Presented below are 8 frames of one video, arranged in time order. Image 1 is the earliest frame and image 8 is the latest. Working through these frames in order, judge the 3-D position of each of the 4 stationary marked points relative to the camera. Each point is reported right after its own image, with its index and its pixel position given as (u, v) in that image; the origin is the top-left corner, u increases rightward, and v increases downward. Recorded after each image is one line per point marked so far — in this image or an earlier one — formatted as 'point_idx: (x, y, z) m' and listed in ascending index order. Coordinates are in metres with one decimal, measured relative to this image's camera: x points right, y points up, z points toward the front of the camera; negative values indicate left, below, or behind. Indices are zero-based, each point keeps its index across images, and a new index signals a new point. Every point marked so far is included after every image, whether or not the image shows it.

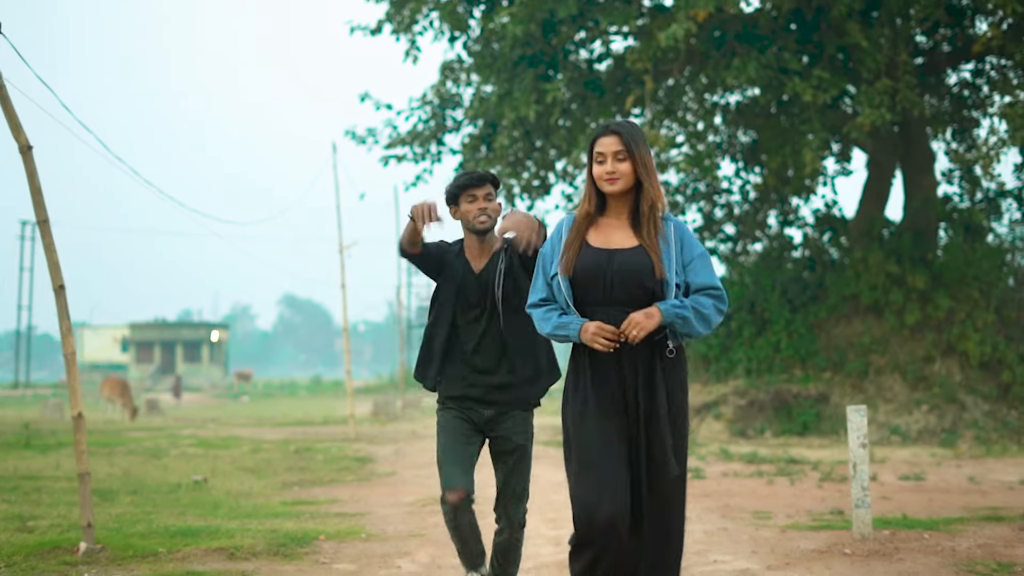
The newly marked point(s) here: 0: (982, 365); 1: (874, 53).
0: (+7.4, -1.2, +19.8) m
1: (+5.0, +3.3, +17.5) m
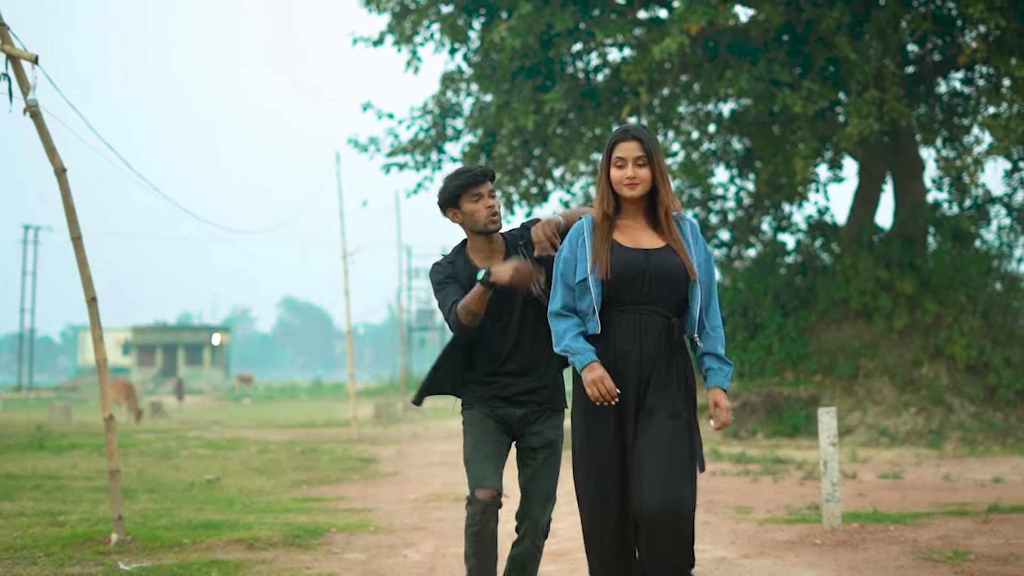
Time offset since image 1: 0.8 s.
0: (+7.3, -1.3, +20.3) m
1: (+5.0, +3.2, +18.0) m
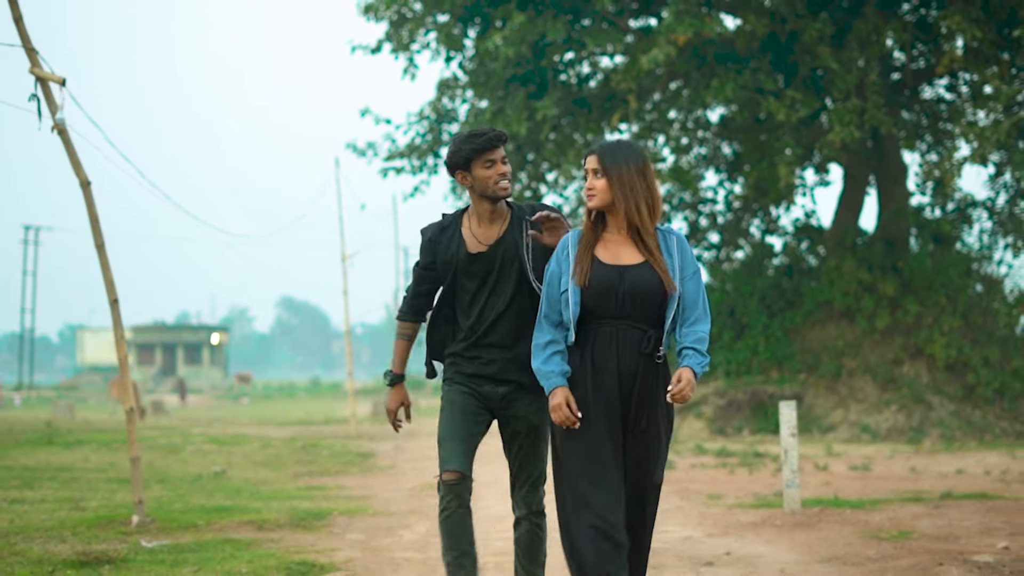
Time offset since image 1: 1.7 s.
0: (+7.2, -1.3, +21.0) m
1: (+4.9, +3.2, +18.7) m
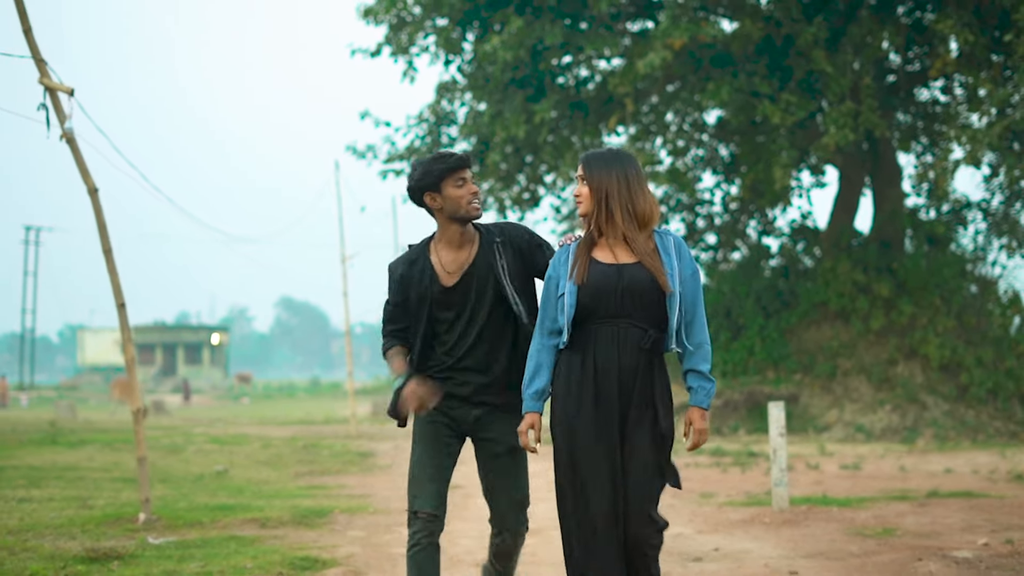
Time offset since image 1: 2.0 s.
0: (+7.2, -1.3, +21.2) m
1: (+4.9, +3.1, +18.9) m
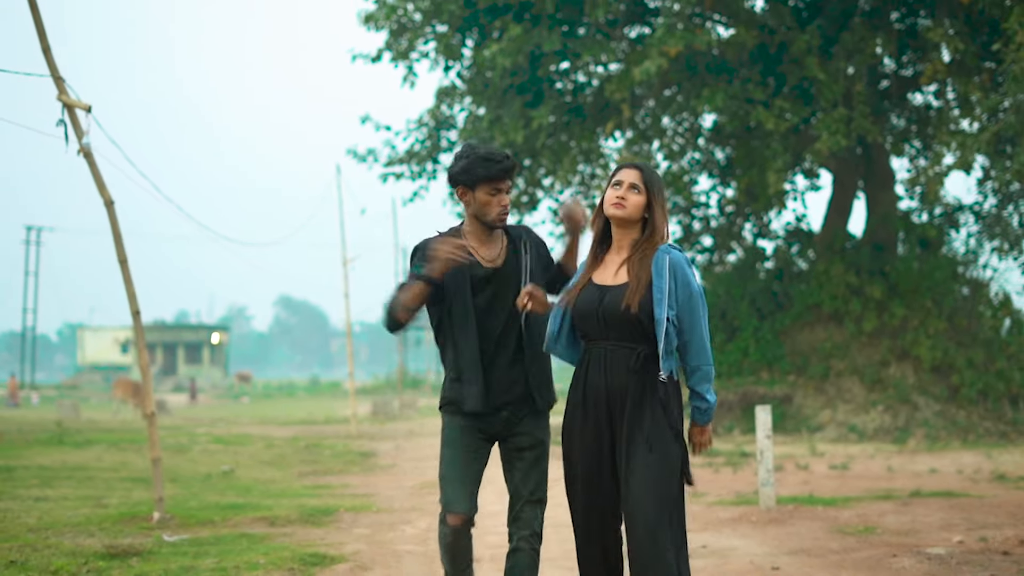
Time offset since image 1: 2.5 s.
0: (+7.2, -1.4, +21.5) m
1: (+4.9, +3.1, +19.2) m
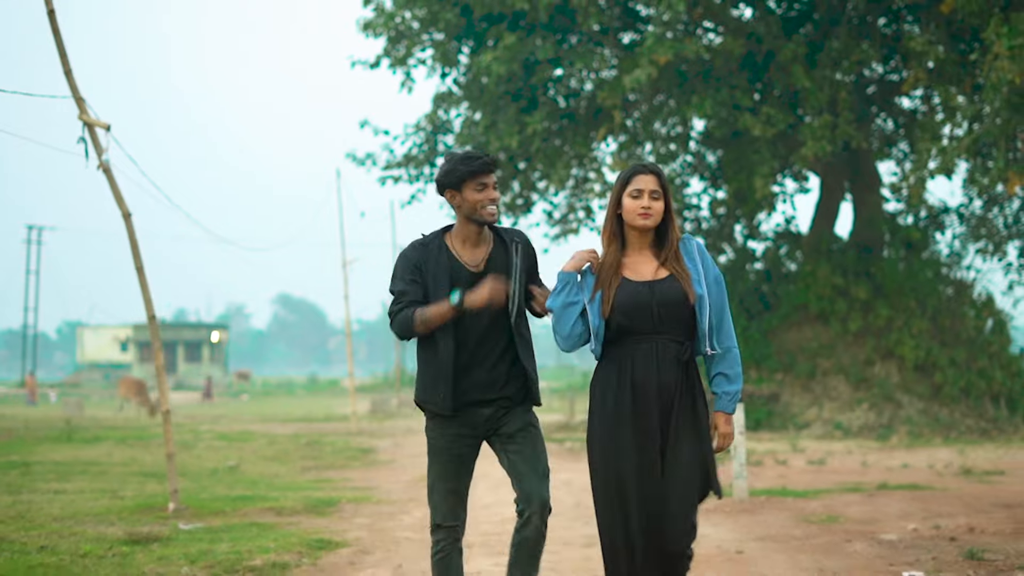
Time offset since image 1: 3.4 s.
0: (+7.1, -1.4, +22.1) m
1: (+4.8, +3.1, +19.8) m
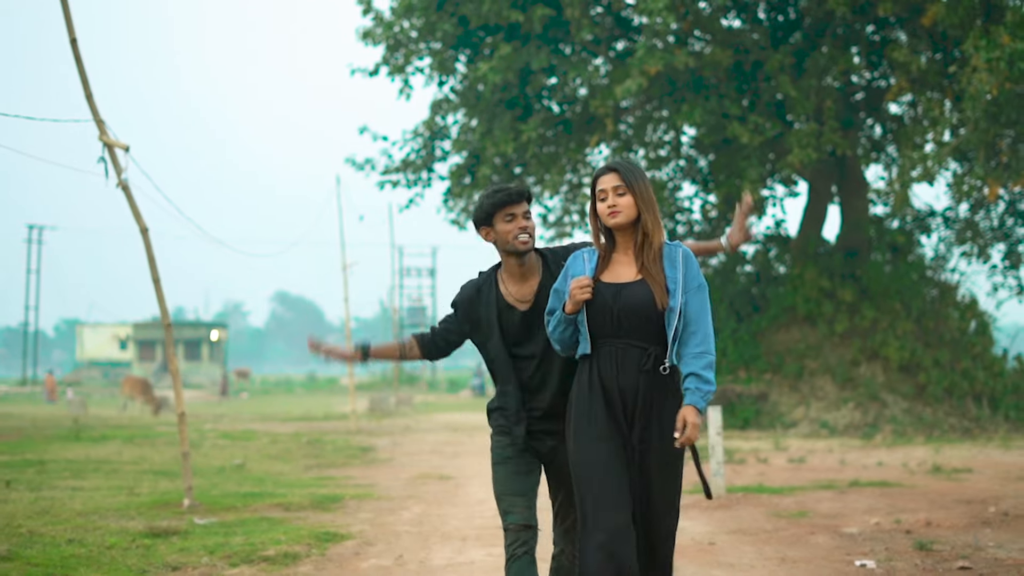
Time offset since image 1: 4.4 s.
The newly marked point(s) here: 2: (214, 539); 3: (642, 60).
0: (+7.0, -1.4, +22.7) m
1: (+4.7, +3.0, +20.4) m
2: (-1.8, -1.5, +7.4) m
3: (+2.1, +3.6, +19.9) m
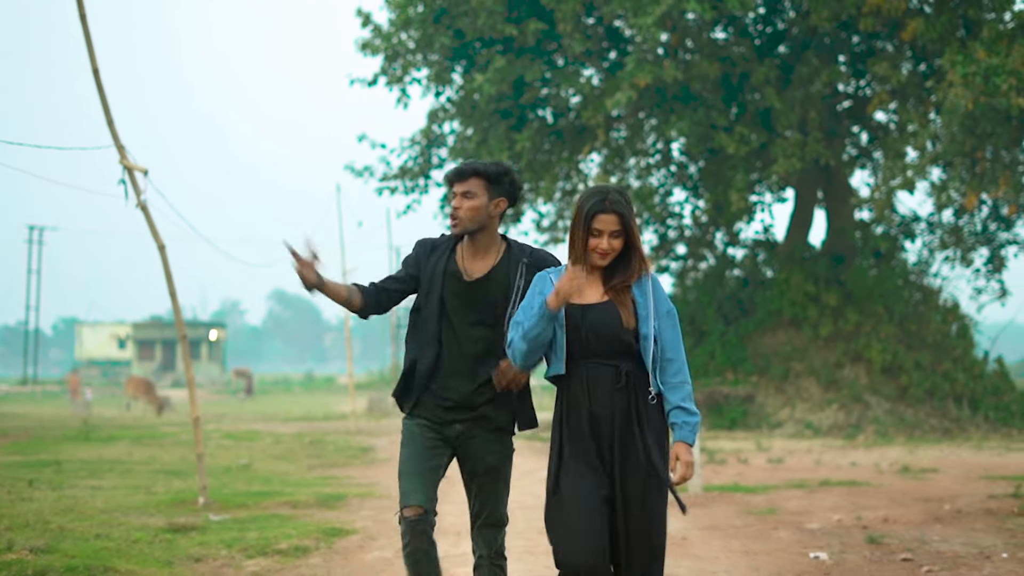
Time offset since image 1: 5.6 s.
0: (+6.9, -1.5, +23.4) m
1: (+4.6, +2.9, +21.1) m
2: (-1.8, -1.6, +8.1) m
3: (+2.0, +3.5, +20.6) m
